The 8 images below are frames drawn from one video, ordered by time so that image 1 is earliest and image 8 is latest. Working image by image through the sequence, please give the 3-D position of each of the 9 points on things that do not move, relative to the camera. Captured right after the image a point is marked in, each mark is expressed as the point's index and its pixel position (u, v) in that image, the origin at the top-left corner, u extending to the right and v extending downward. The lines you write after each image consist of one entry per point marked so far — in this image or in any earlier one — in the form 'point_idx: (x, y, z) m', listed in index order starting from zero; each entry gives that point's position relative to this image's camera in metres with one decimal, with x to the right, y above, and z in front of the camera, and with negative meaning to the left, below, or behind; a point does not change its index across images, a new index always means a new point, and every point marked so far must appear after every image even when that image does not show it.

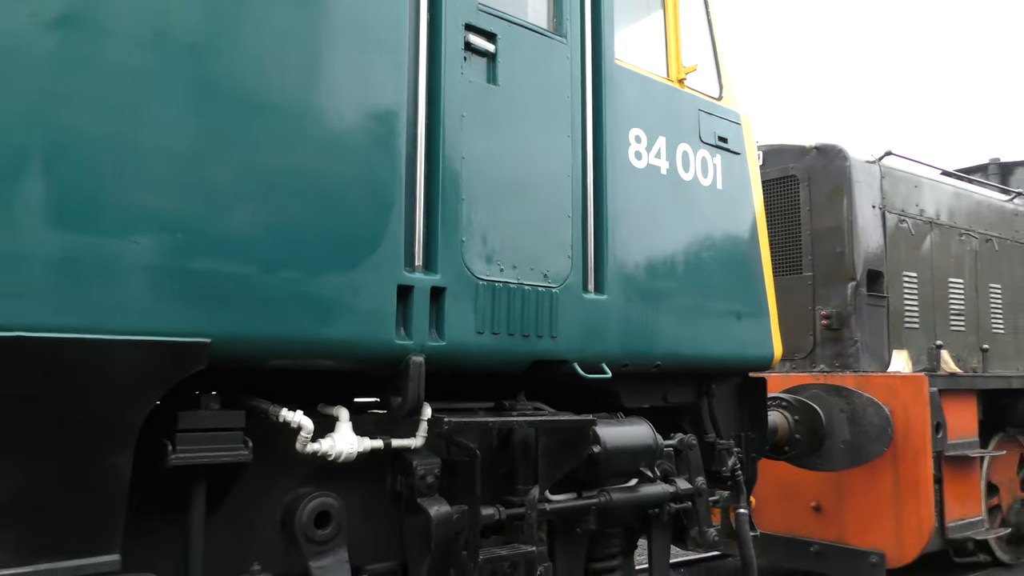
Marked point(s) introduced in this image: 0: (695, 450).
0: (+0.6, -0.6, +3.1) m
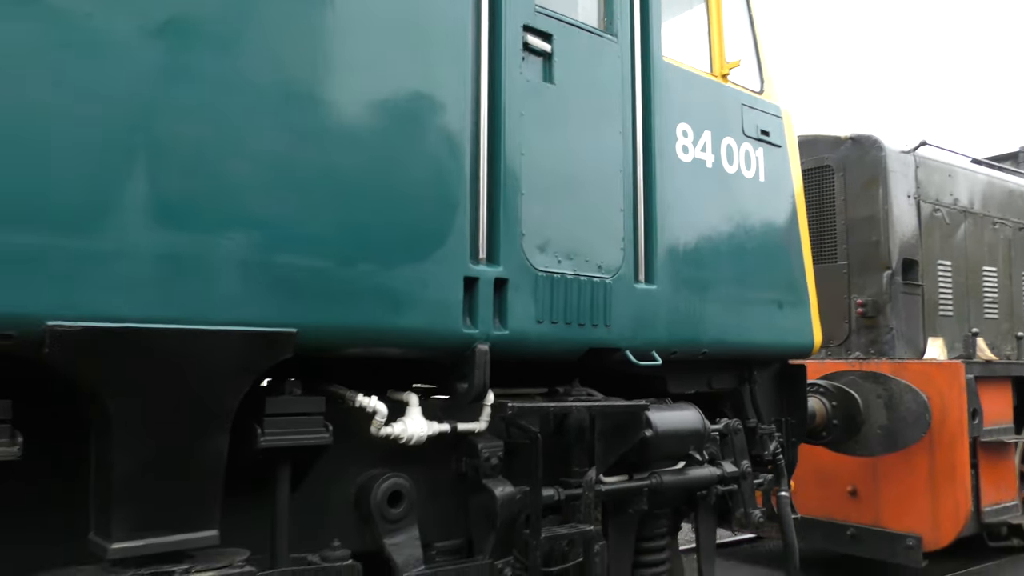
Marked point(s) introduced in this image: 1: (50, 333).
0: (+0.8, -0.5, +3.2) m
1: (-0.9, -0.1, +1.7) m
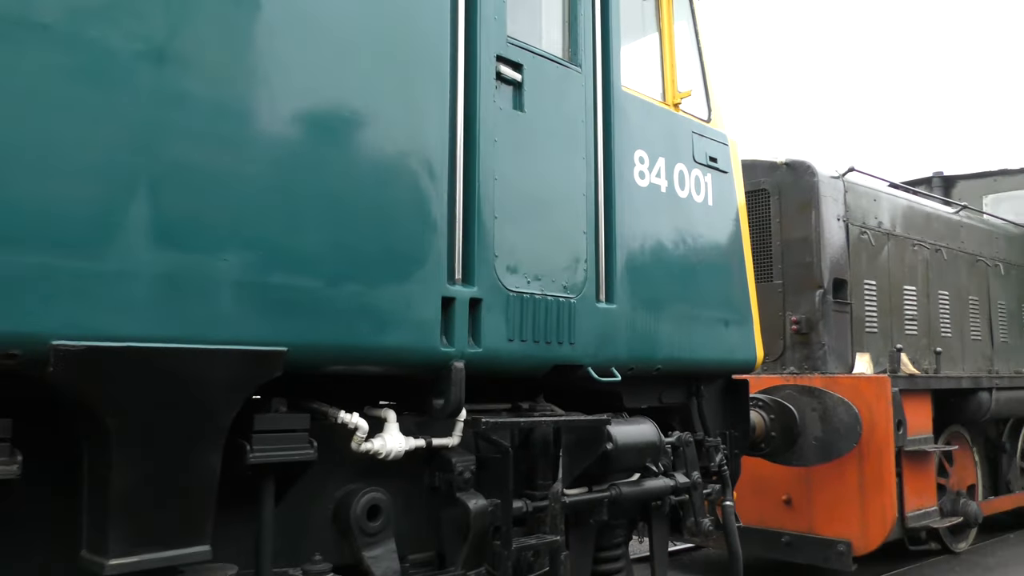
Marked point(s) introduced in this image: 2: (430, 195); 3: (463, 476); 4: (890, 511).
0: (+0.7, -0.6, +3.3) m
1: (-0.9, -0.1, +1.7) m
2: (-0.3, +0.3, +2.4) m
3: (-0.1, -0.5, +2.5) m
4: (+1.8, -1.1, +4.3) m
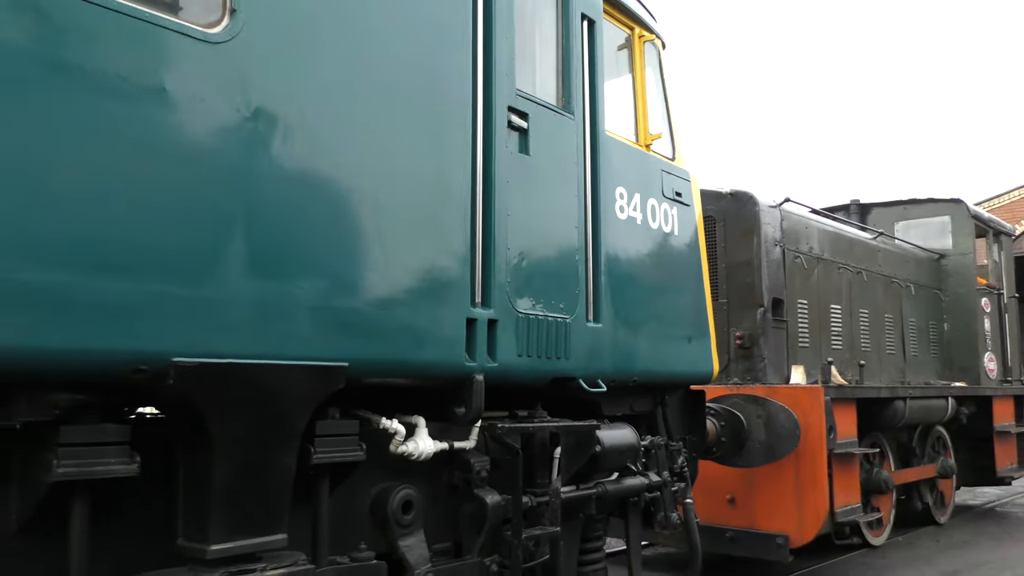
0: (+0.6, -0.7, +3.8) m
1: (-0.8, -0.2, +2.0) m
2: (-0.2, +0.2, +2.7) m
3: (-0.1, -0.6, +2.9) m
4: (+1.7, -1.2, +4.8) m
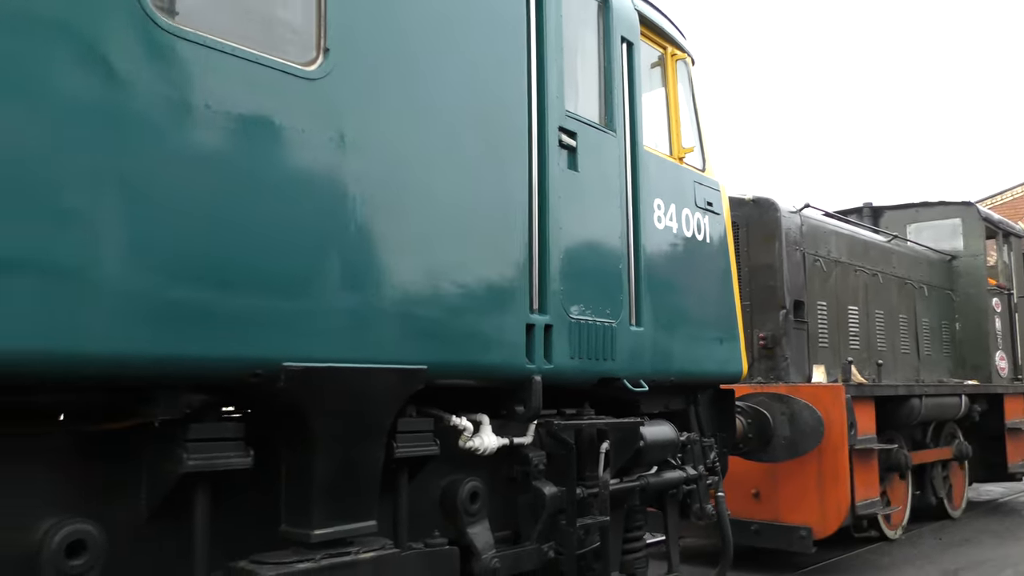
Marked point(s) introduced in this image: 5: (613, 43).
0: (+0.8, -0.7, +4.0) m
1: (-0.6, -0.2, +2.2) m
2: (-0.1, +0.2, +2.9) m
3: (+0.1, -0.6, +3.1) m
4: (+1.9, -1.2, +5.1) m
5: (+0.4, +1.0, +3.7) m
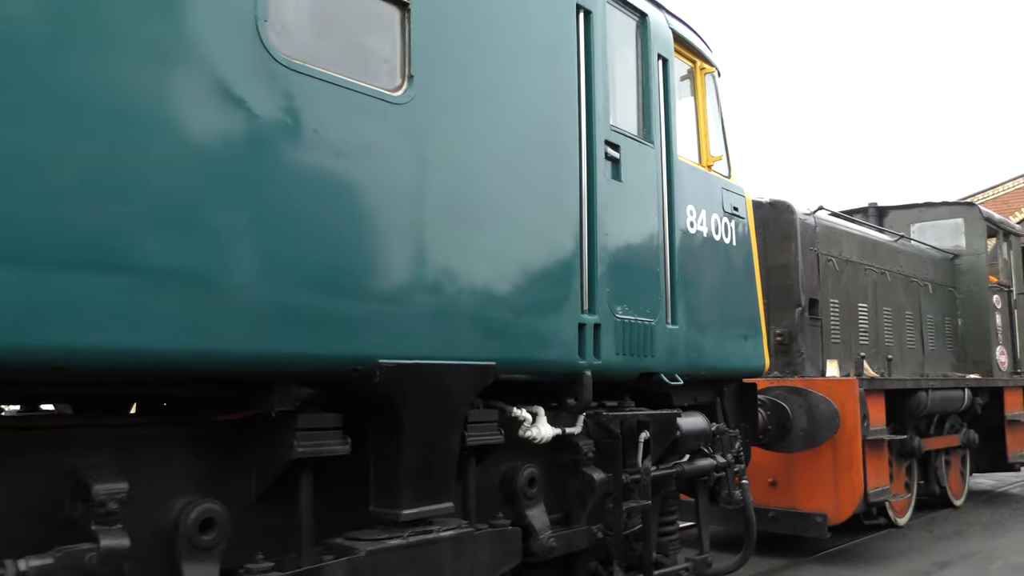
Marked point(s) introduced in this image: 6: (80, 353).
0: (+1.0, -0.7, +4.3) m
1: (-0.4, -0.2, +2.5) m
2: (+0.1, +0.2, +3.2) m
3: (+0.3, -0.6, +3.4) m
4: (+2.1, -1.2, +5.3) m
5: (+0.6, +1.0, +4.0) m
6: (-0.9, -0.2, +1.9) m
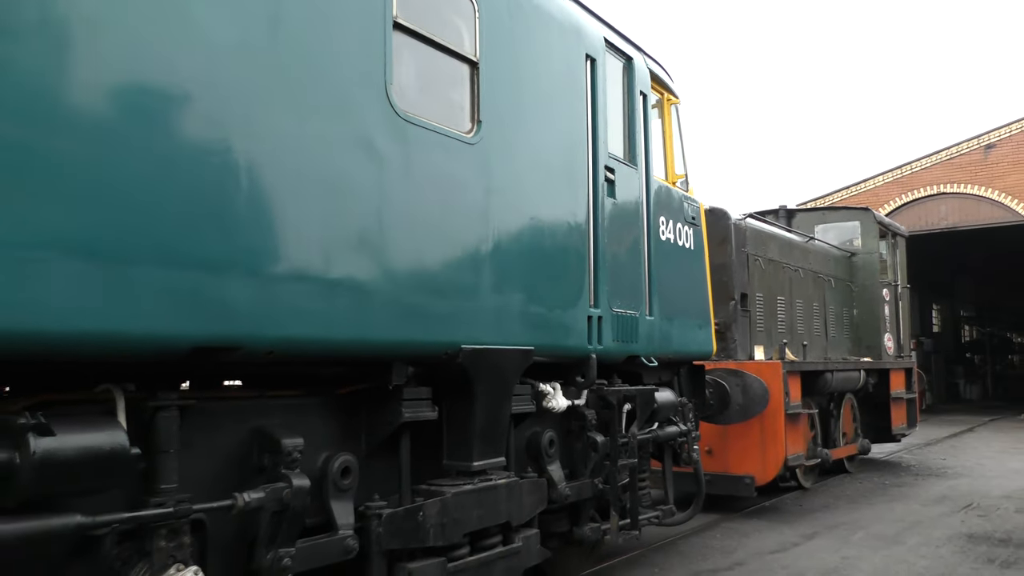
0: (+1.0, -0.7, +5.1) m
1: (-0.2, -0.2, +3.2) m
2: (+0.3, +0.2, +4.0) m
3: (+0.4, -0.6, +4.2) m
4: (+1.9, -1.2, +6.3) m
5: (+0.7, +1.0, +4.8) m
6: (-0.6, -0.2, +2.6) m
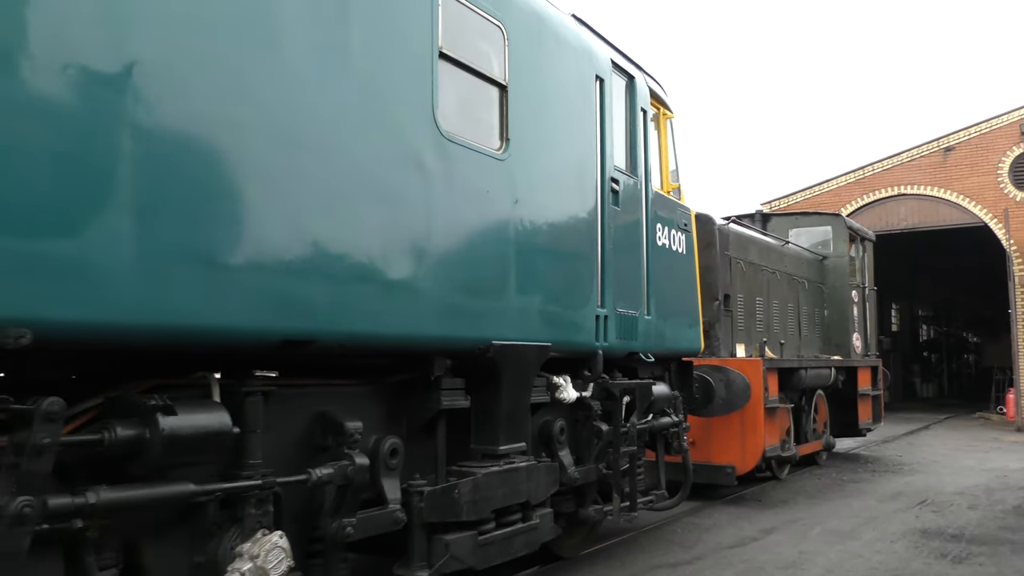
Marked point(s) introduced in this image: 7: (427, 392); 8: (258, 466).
0: (+1.0, -0.7, +5.6) m
1: (-0.1, -0.2, +3.6) m
2: (+0.3, +0.2, +4.4) m
3: (+0.4, -0.6, +4.6) m
4: (+1.9, -1.2, +6.8) m
5: (+0.7, +1.0, +5.2) m
6: (-0.5, -0.2, +2.9) m
7: (-0.3, -0.4, +3.5) m
8: (-0.8, -0.5, +2.7) m
